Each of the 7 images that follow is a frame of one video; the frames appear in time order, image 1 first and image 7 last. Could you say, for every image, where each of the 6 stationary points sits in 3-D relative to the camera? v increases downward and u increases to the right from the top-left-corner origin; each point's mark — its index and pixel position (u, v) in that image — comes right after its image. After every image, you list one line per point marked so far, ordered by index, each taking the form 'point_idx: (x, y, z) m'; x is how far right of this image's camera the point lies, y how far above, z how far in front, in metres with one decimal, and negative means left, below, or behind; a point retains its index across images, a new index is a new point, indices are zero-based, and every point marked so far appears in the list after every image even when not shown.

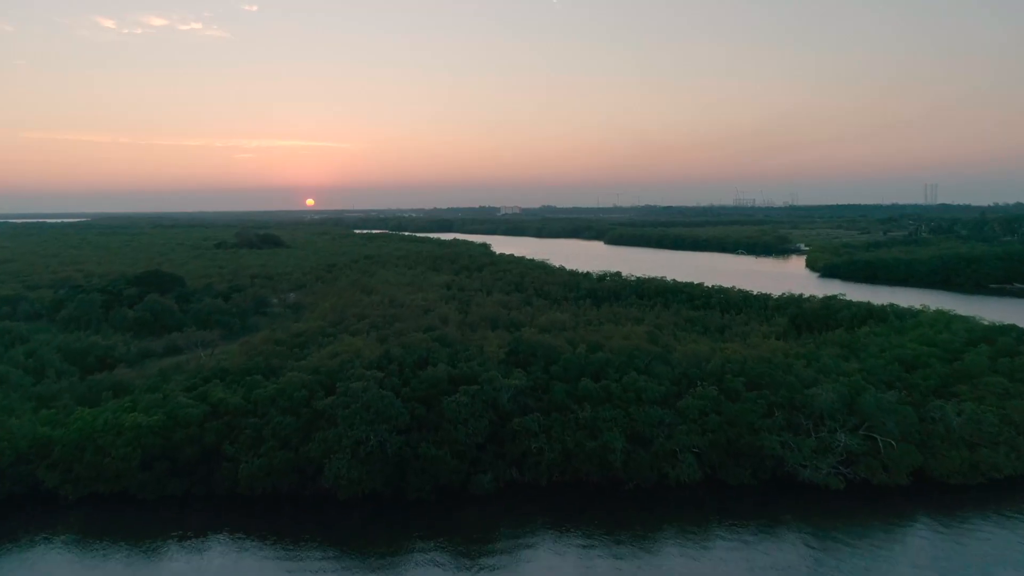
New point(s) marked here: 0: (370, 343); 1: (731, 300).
0: (-1.8, -0.7, +12.0) m
1: (+4.4, -0.3, +19.0) m
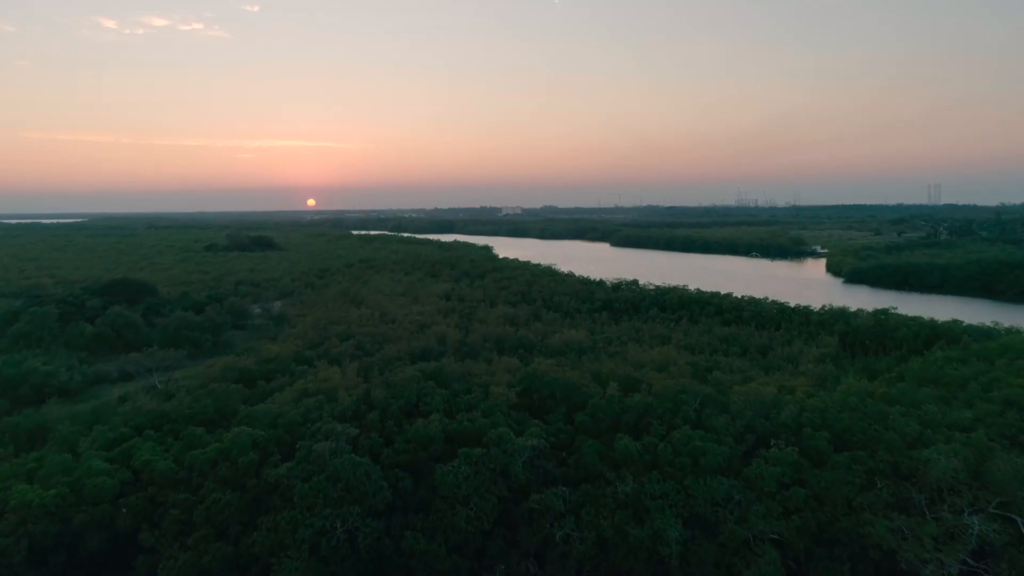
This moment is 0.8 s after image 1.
0: (-1.7, -0.9, +9.8) m
1: (+4.5, -0.5, +16.9) m
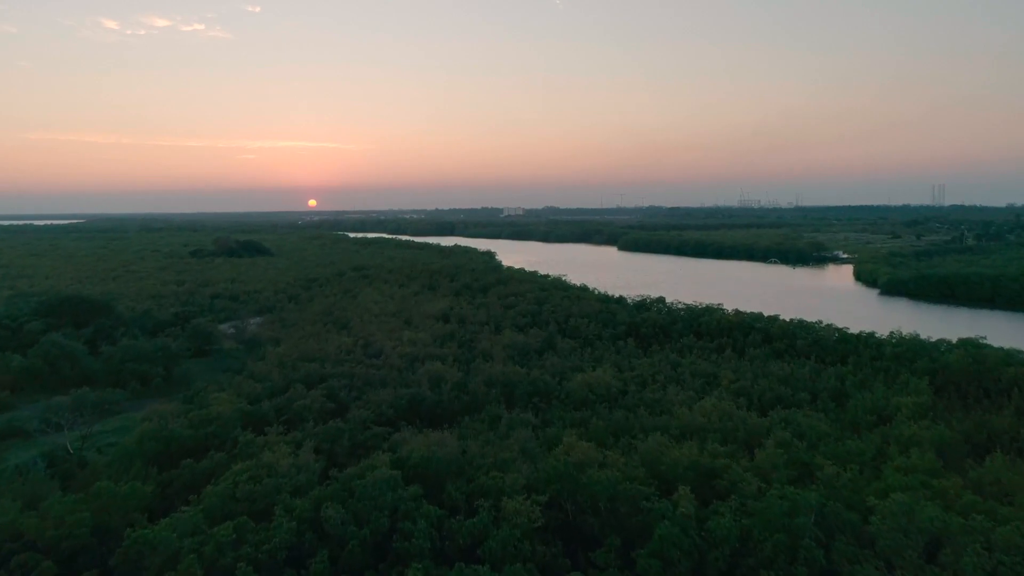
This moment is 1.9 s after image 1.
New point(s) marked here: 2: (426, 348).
0: (-1.5, -1.3, +7.0) m
1: (+4.7, -0.8, +14.1) m
2: (-1.3, -0.9, +13.9) m
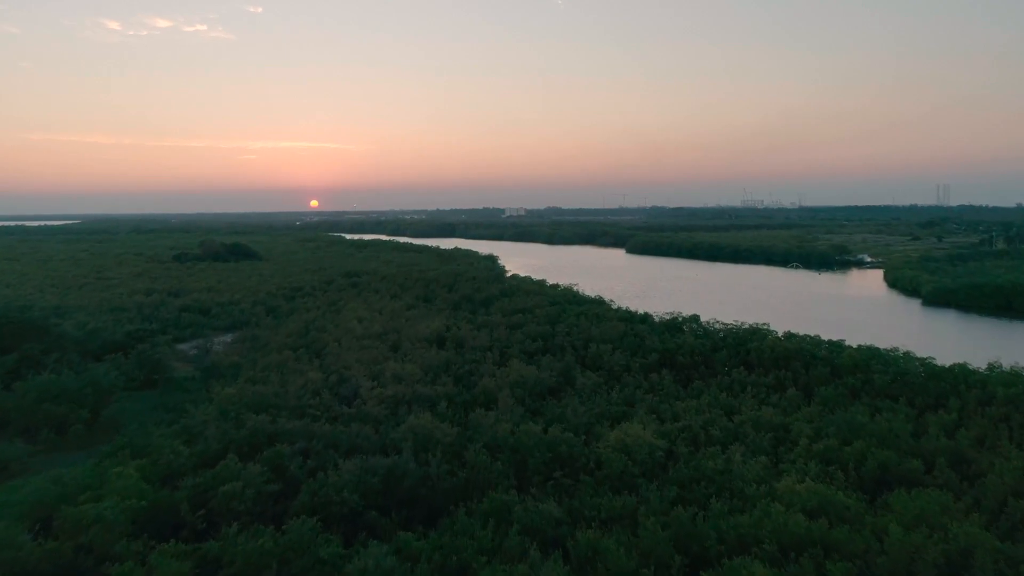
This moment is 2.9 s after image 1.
0: (-1.4, -1.6, +4.2) m
1: (+4.8, -1.1, +11.3) m
2: (-1.1, -1.2, +11.1) m
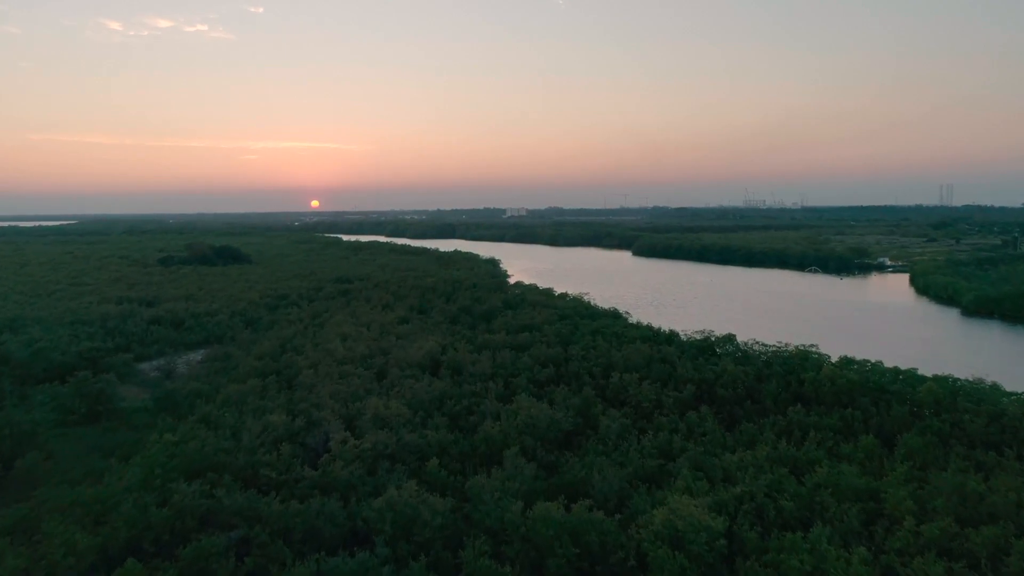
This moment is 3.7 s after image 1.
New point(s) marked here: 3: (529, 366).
0: (-1.4, -1.8, +2.1) m
1: (+4.9, -1.3, +9.1) m
2: (-1.1, -1.4, +8.9) m
3: (+0.3, -1.0, +12.4) m
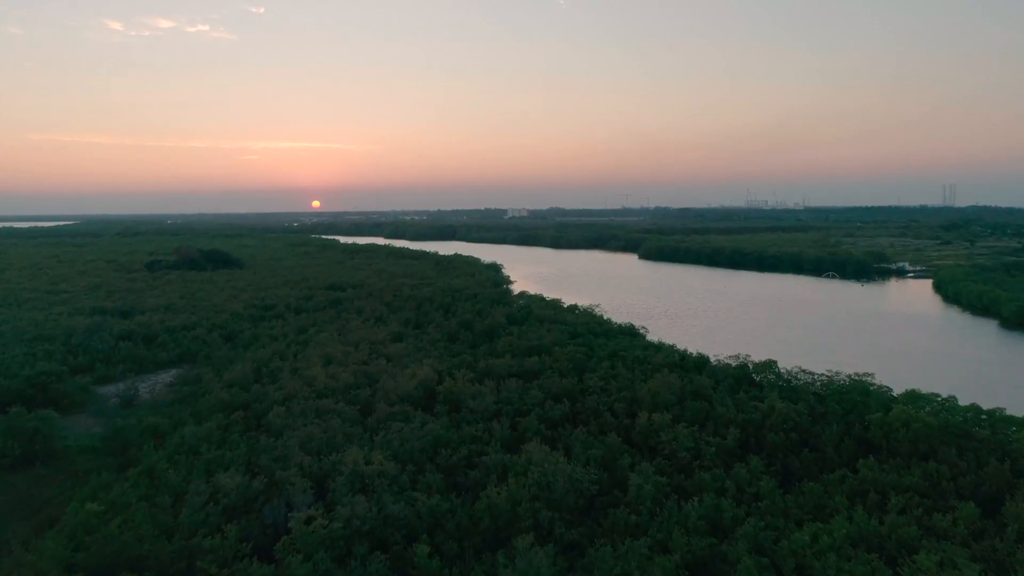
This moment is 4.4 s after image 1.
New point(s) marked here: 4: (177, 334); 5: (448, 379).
0: (-1.3, -2.0, +0.2) m
1: (+5.0, -1.6, +7.3) m
2: (-1.0, -1.6, +7.1) m
3: (+0.3, -1.3, +10.5) m
4: (-7.0, -1.0, +19.6) m
5: (-0.8, -1.1, +11.9) m
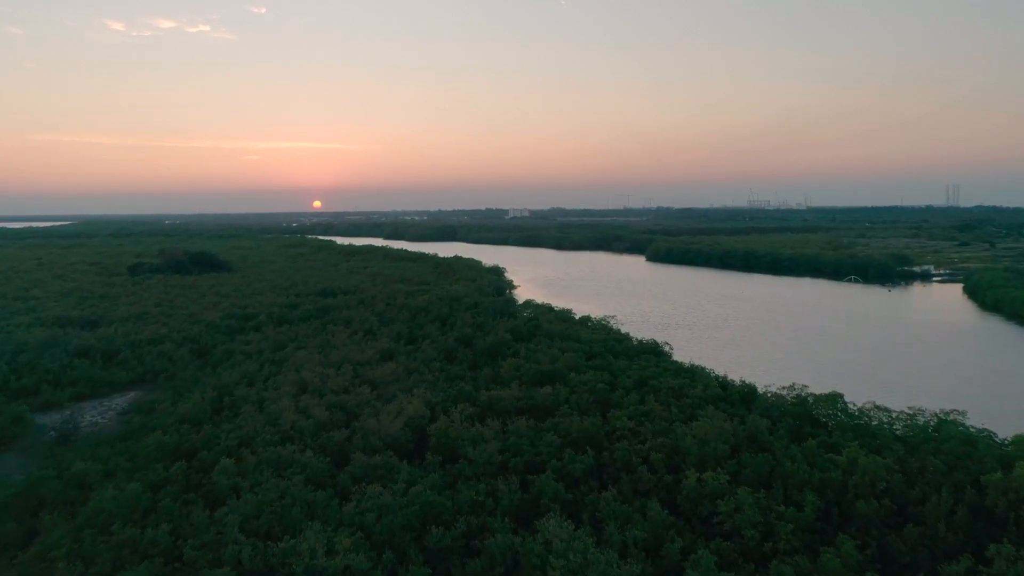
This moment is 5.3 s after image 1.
0: (-1.2, -2.2, -1.9) m
1: (+5.0, -1.7, +5.1) m
2: (-0.9, -1.8, +5.0) m
3: (+0.4, -1.4, +8.4) m
4: (-6.9, -1.1, +17.5) m
5: (-0.7, -1.3, +9.8) m
